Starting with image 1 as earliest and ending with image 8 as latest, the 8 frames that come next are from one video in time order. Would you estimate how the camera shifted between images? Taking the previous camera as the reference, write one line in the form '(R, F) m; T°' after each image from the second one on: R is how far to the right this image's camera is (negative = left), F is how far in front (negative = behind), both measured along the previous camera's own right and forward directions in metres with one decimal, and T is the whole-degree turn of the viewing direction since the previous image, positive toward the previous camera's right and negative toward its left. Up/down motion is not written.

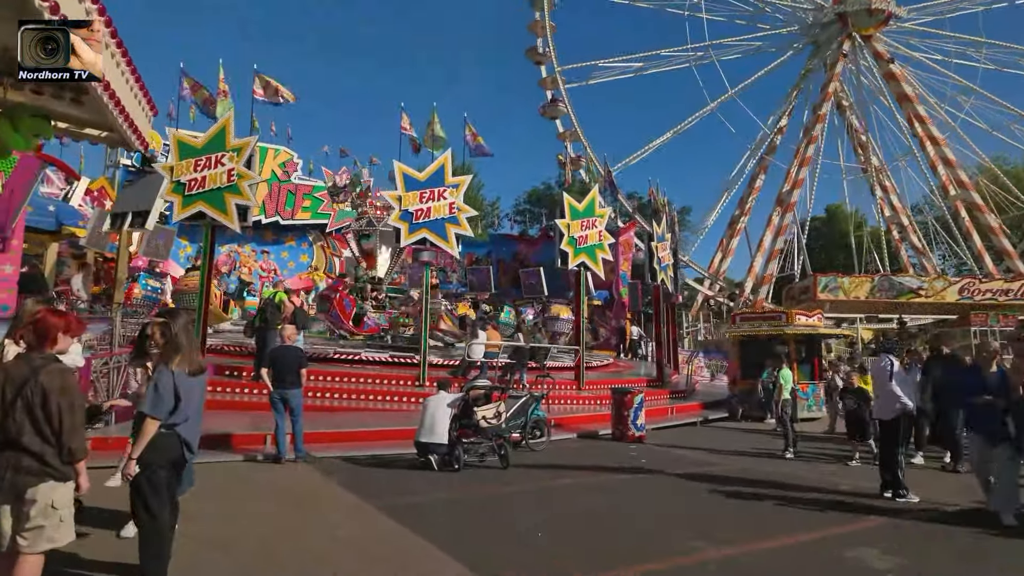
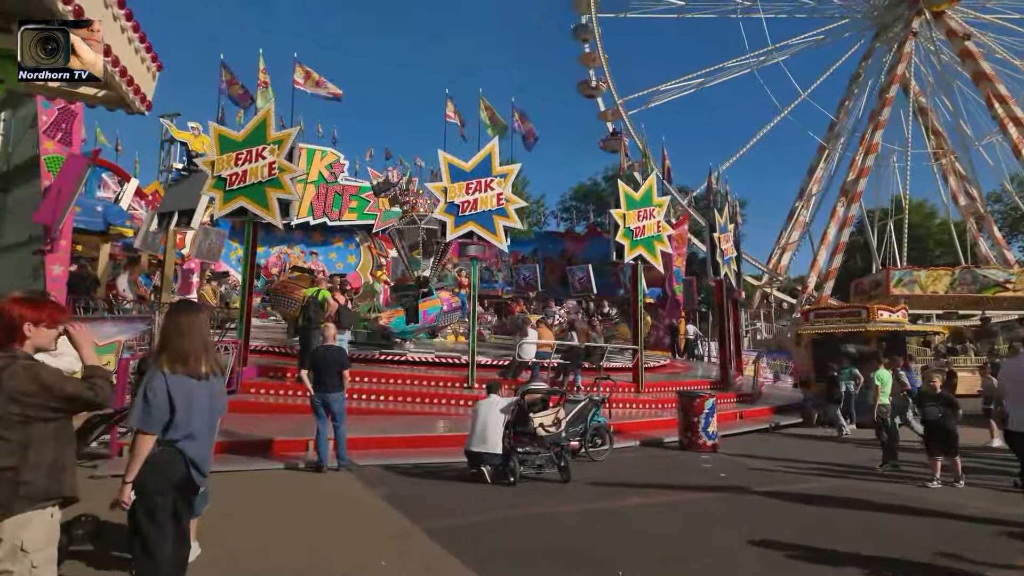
(-0.1, +0.8) m; -4°
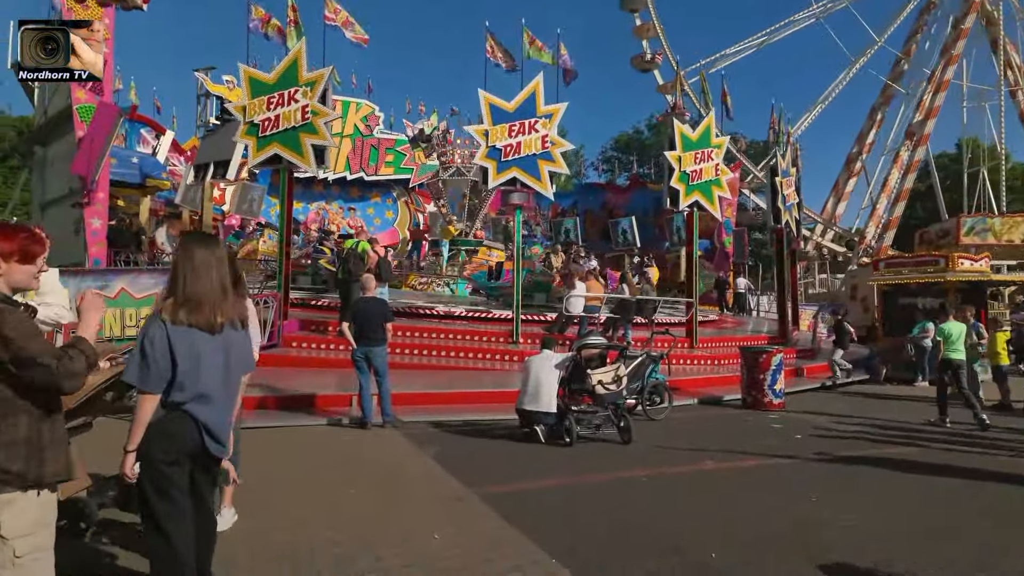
(-0.2, +0.7) m; -3°
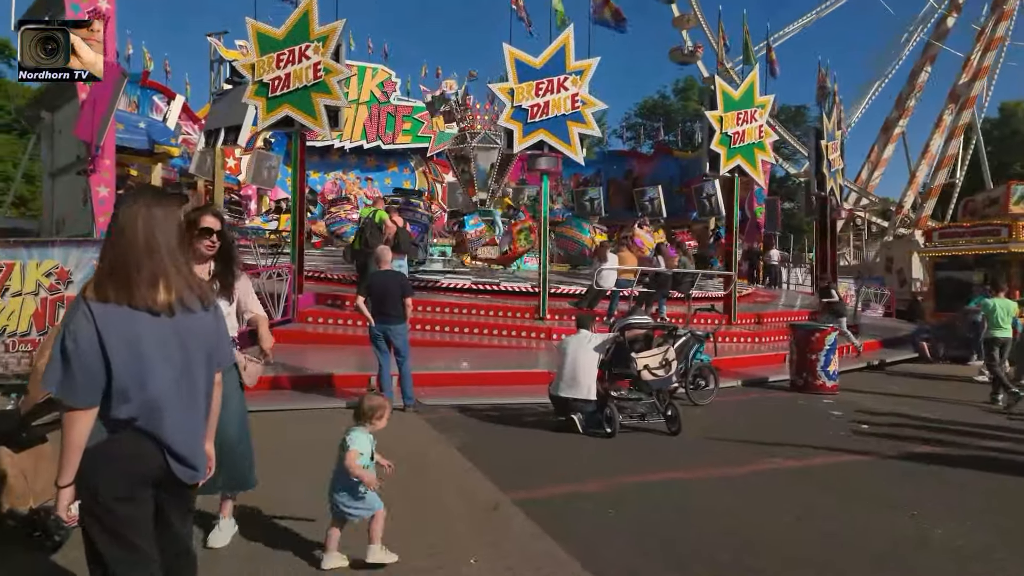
(-0.1, +0.8) m; -1°
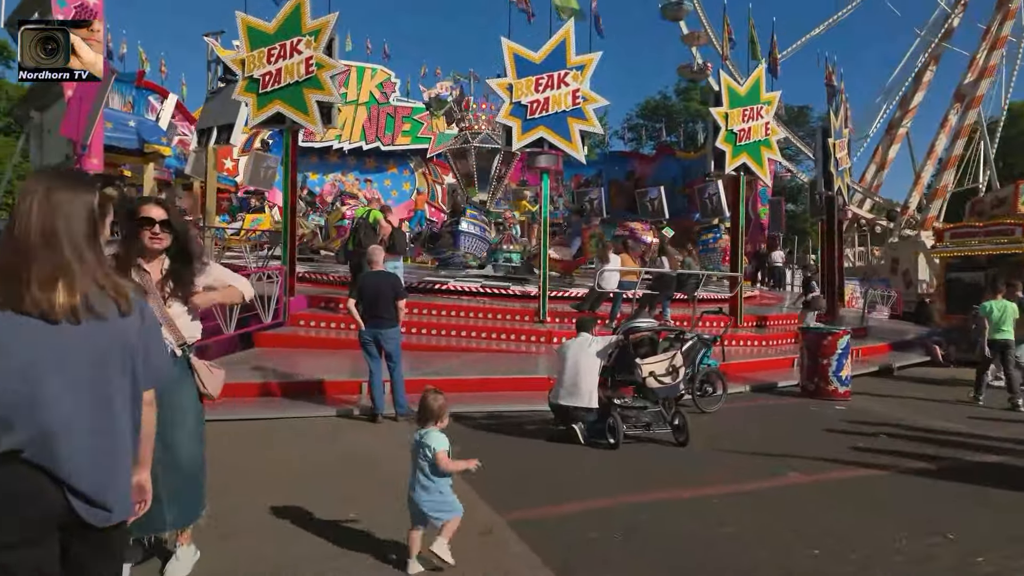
(0.0, +0.4) m; 0°
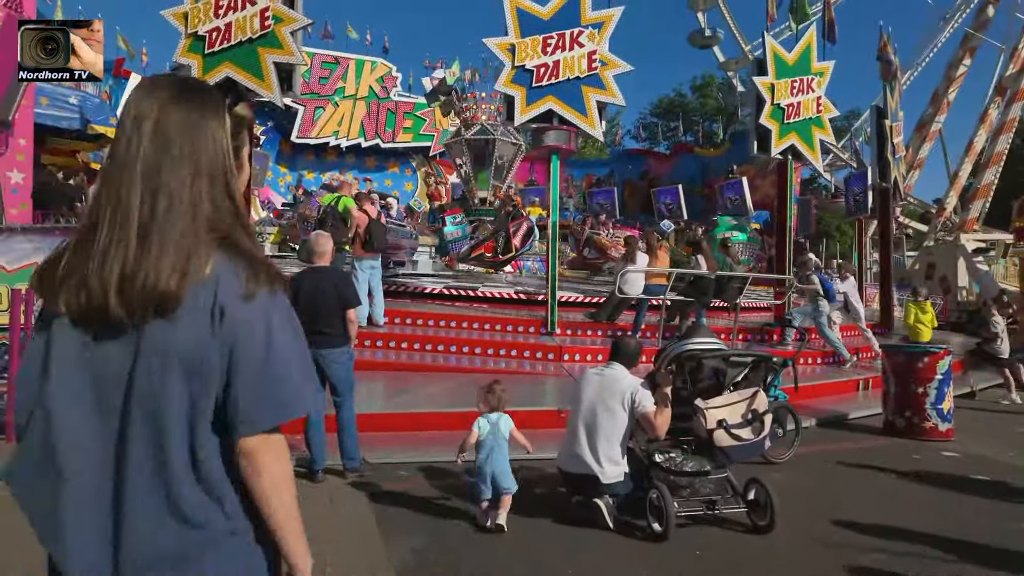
(+0.1, +2.0) m; -1°
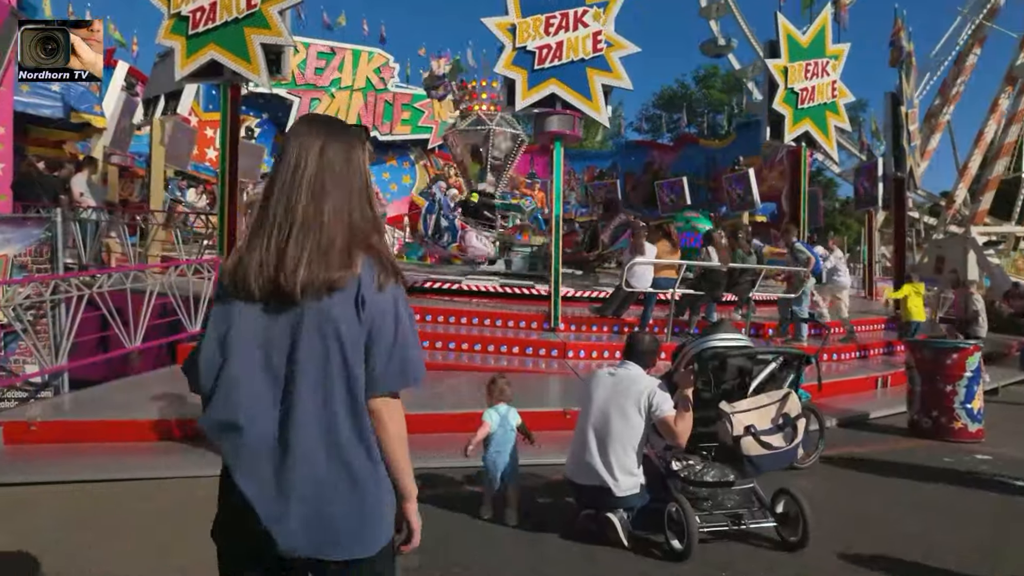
(0.0, +0.4) m; 0°
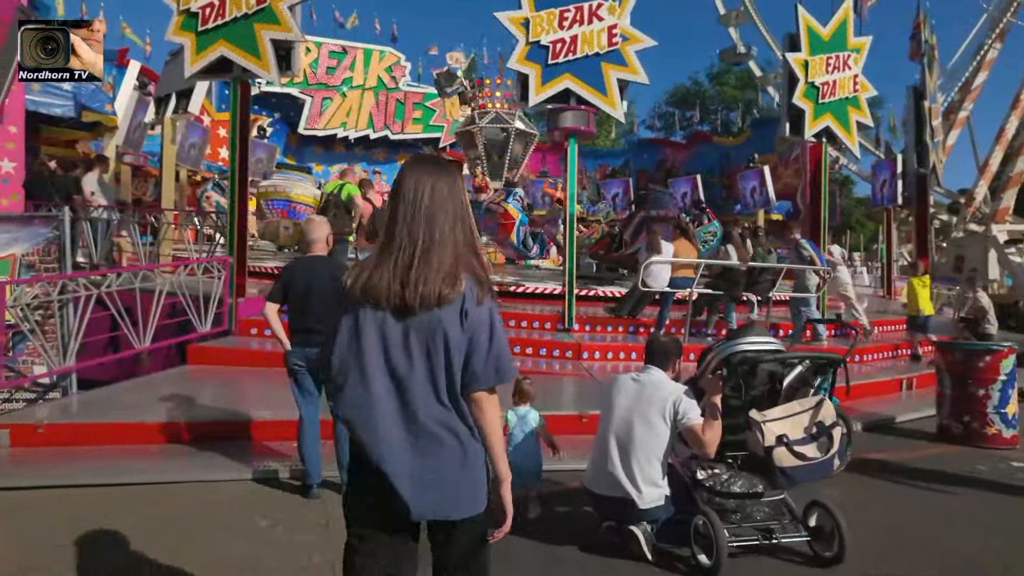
(0.0, +0.2) m; -1°
